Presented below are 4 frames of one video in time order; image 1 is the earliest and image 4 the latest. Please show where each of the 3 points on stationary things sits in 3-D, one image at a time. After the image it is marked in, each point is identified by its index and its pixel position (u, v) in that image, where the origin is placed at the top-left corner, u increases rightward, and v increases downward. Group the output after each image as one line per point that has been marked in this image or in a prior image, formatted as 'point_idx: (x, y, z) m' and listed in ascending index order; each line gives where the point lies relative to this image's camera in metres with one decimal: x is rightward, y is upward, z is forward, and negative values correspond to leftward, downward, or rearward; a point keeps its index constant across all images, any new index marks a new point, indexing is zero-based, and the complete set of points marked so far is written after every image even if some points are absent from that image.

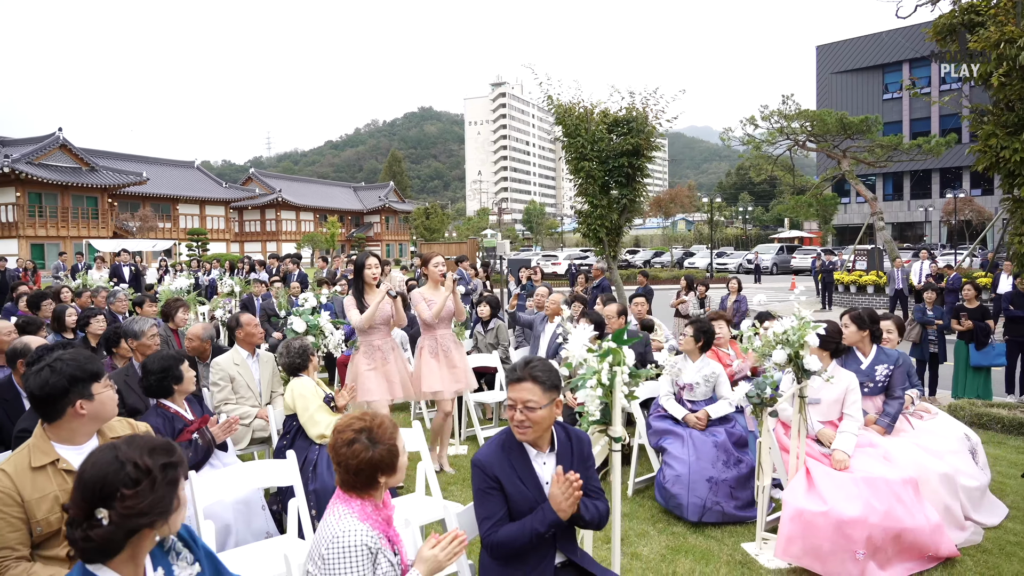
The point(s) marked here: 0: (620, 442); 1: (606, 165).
0: (+0.4, -0.6, +2.7) m
1: (+1.5, +2.0, +11.3) m
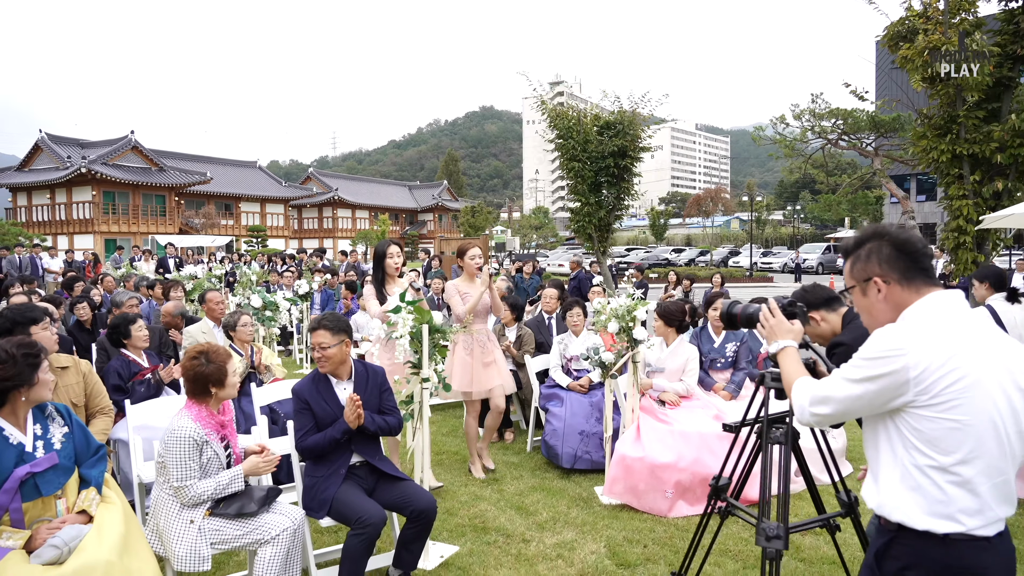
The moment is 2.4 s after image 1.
0: (-0.4, -0.5, +3.6) m
1: (+1.4, +2.1, +12.0) m
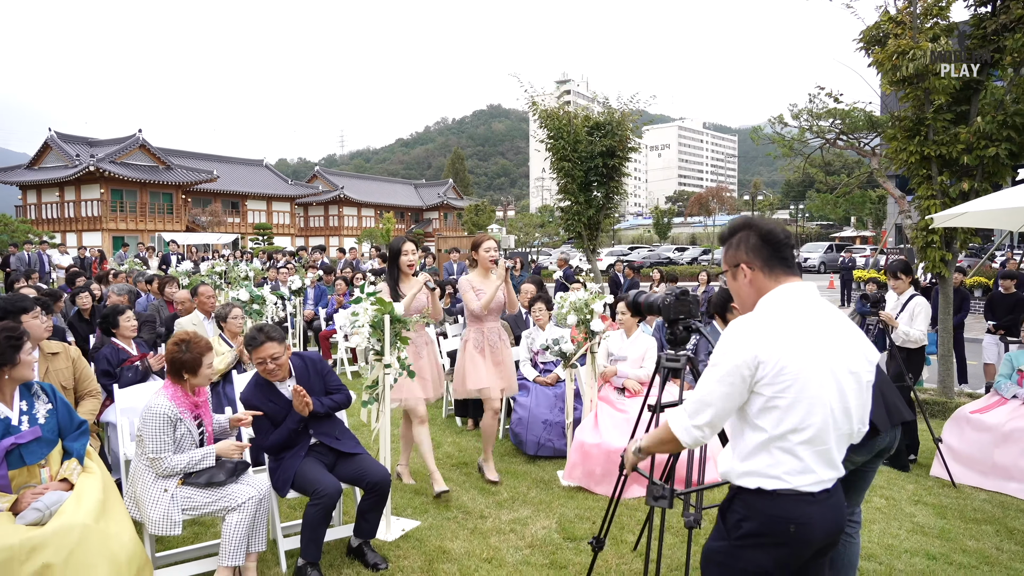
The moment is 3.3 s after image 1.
0: (-0.7, -0.4, +3.8) m
1: (+1.3, +2.1, +12.2) m
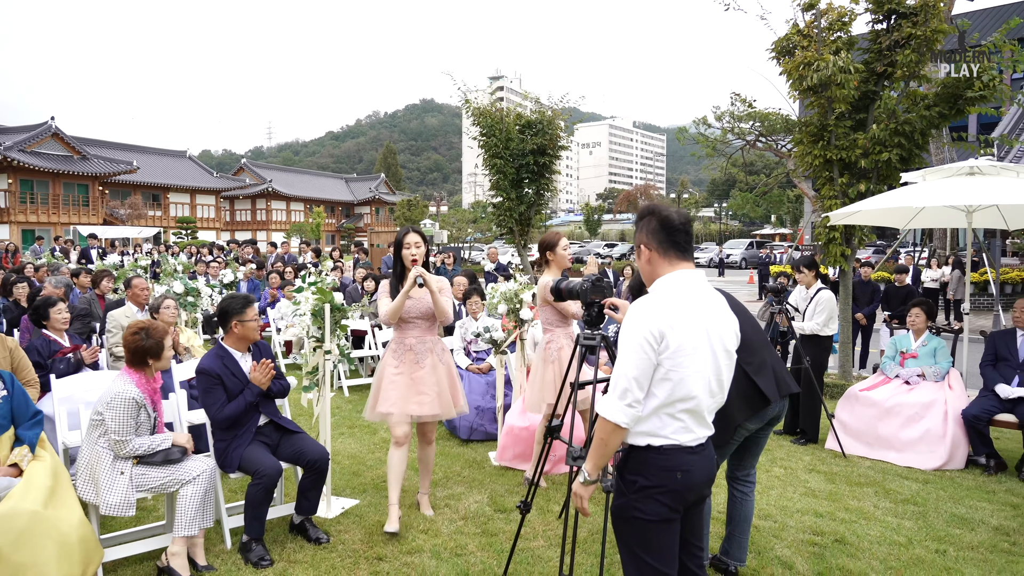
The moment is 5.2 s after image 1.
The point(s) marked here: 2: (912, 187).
0: (-1.0, -0.4, +4.0) m
1: (+0.1, +2.2, +12.6) m
2: (+3.4, +0.8, +5.9) m
